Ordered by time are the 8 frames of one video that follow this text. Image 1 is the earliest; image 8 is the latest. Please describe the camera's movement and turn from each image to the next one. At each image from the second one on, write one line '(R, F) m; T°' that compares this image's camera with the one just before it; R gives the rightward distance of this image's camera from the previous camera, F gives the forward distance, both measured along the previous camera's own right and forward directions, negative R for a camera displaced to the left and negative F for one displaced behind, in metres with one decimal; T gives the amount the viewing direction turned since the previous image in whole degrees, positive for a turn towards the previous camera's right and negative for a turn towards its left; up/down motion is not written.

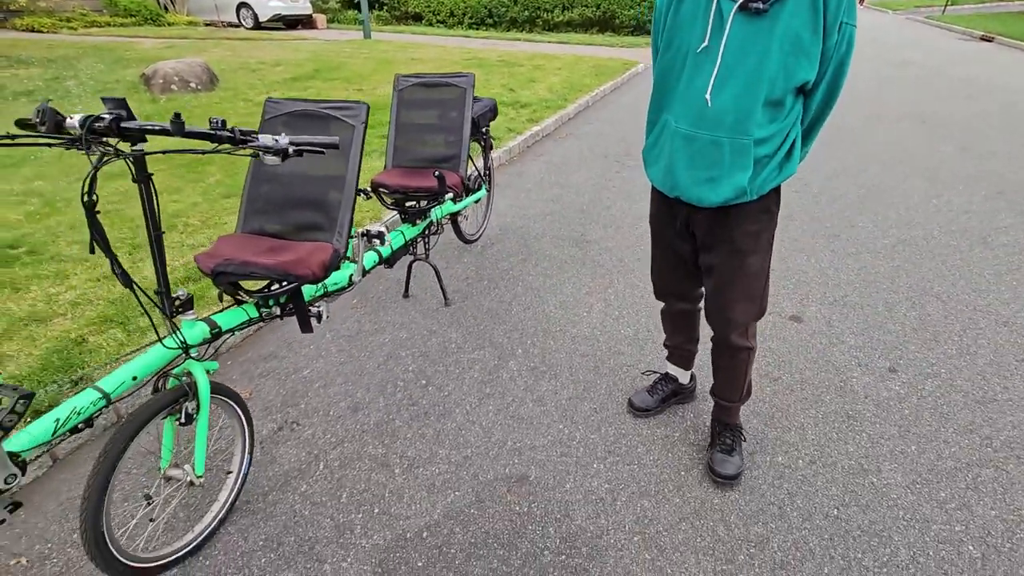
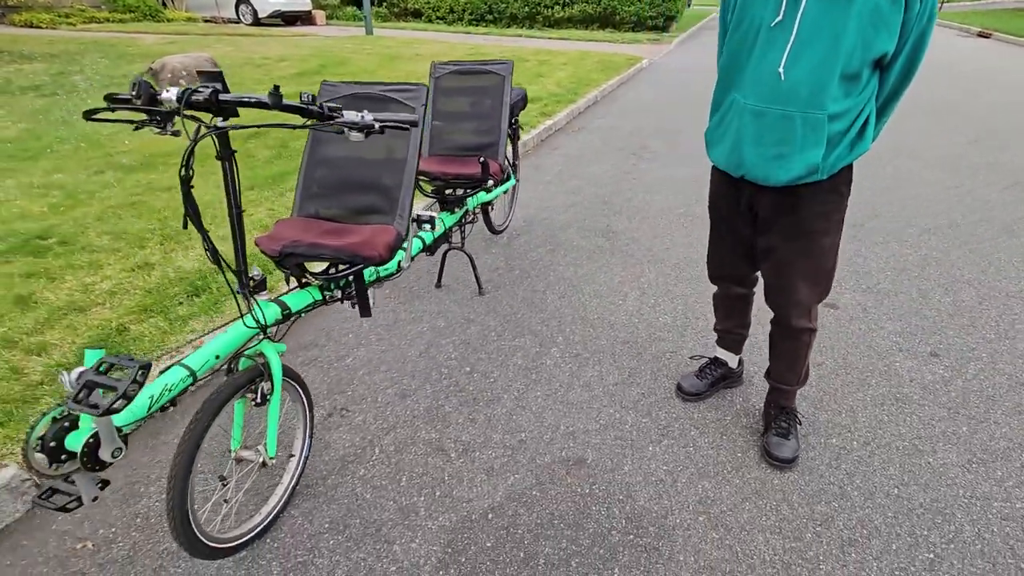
(-0.3, 0.0) m; 0°
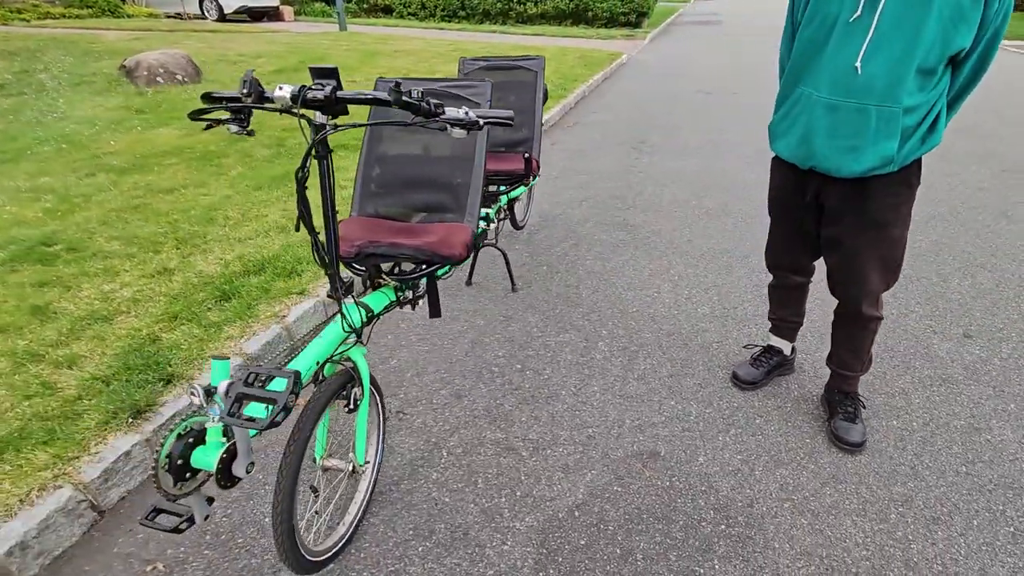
(-0.5, +0.1) m; +3°
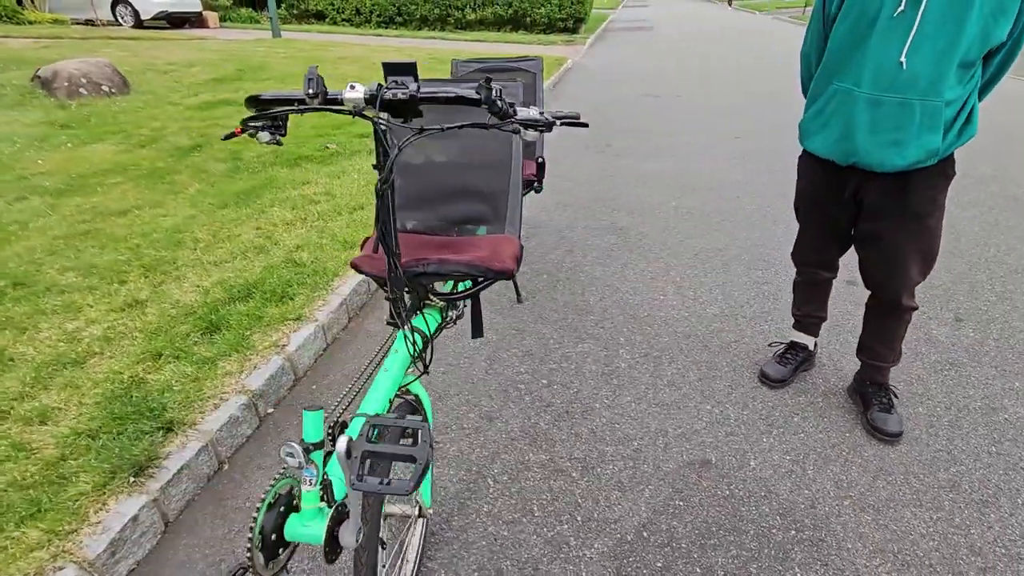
(-0.4, +0.2) m; +6°
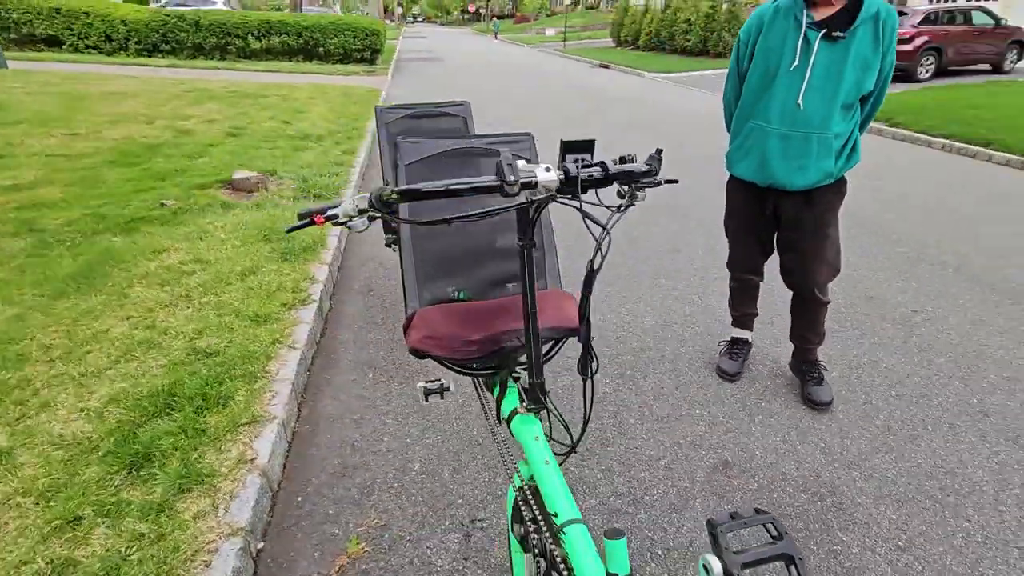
(-0.9, +0.2) m; +20°
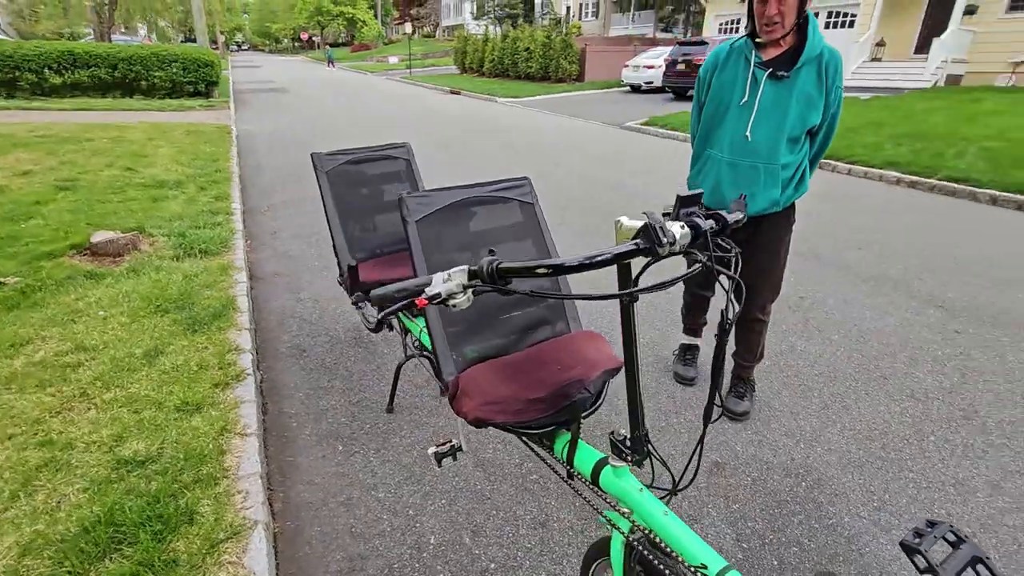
(-0.6, +0.1) m; +15°
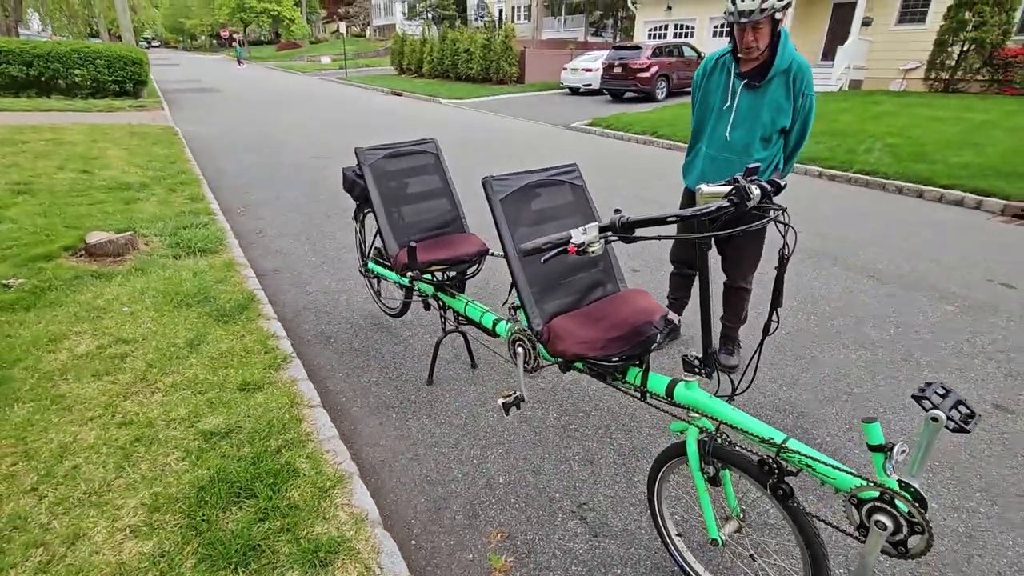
(-0.6, -0.4) m; +7°
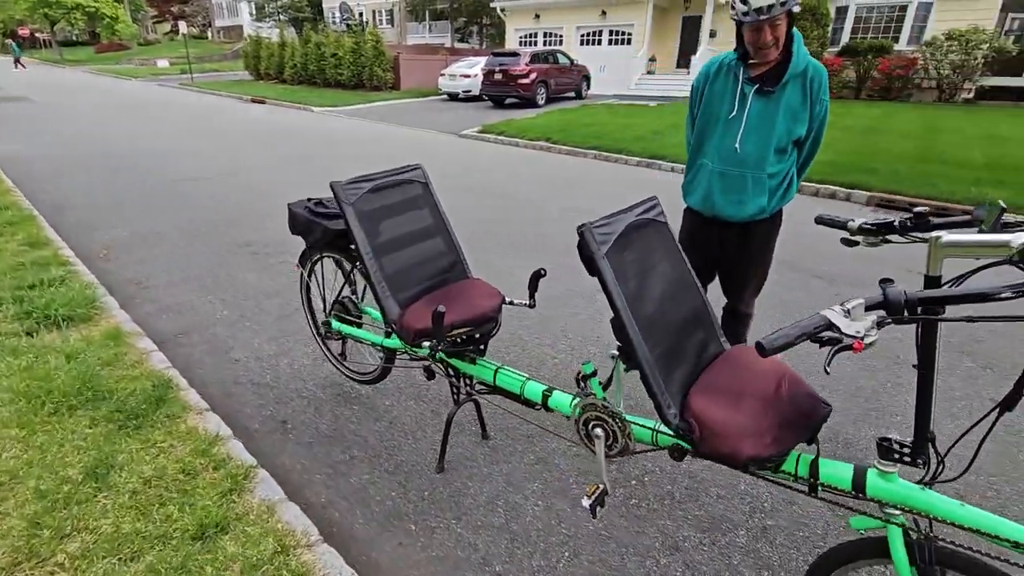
(-0.7, +0.7) m; +13°
